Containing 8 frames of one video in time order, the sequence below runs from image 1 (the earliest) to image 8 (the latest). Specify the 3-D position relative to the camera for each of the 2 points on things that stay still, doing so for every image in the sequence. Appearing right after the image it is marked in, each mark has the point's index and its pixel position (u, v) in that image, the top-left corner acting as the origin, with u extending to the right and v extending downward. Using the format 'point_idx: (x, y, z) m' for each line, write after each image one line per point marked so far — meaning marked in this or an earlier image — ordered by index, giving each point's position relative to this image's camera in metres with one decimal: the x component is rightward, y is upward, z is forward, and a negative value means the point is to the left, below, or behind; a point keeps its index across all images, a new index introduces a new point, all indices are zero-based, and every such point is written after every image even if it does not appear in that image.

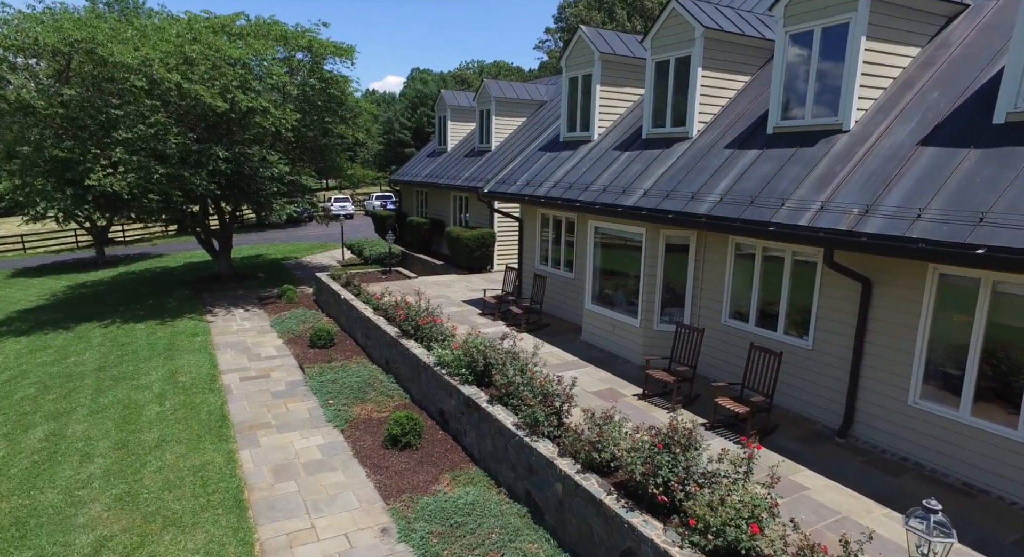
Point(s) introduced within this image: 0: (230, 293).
0: (-8.0, -0.3, +17.8) m
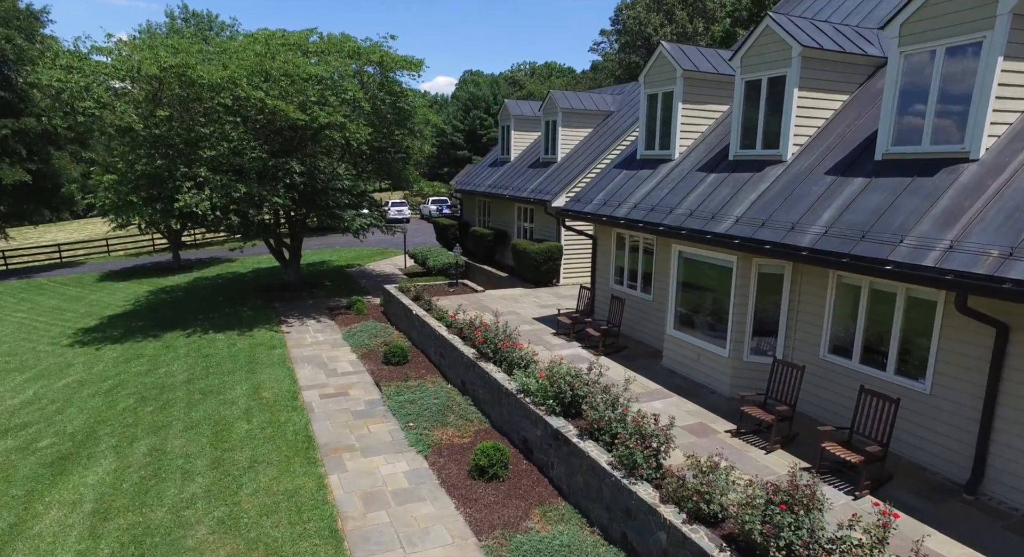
0: (-6.1, -0.6, +18.2) m
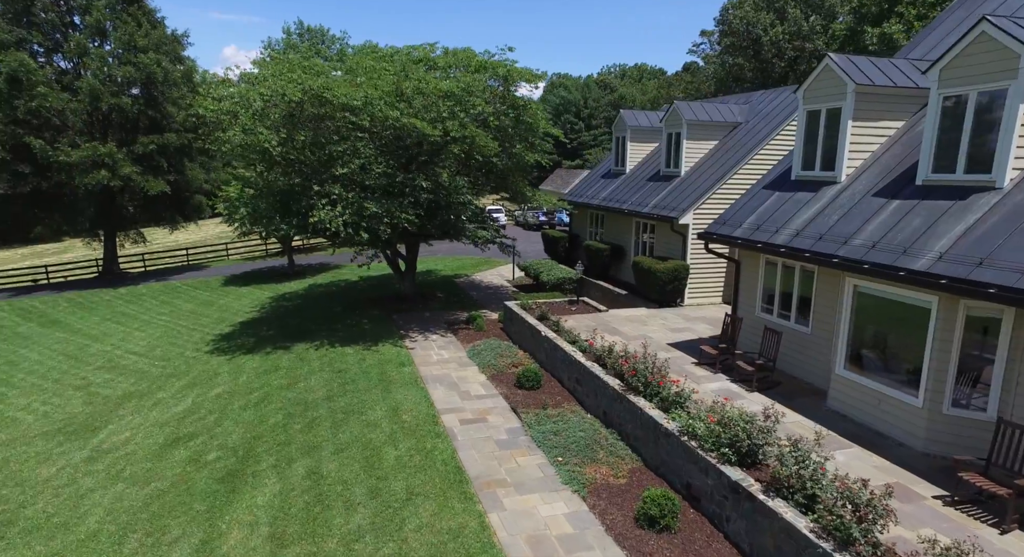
0: (-2.7, -1.0, +18.4) m
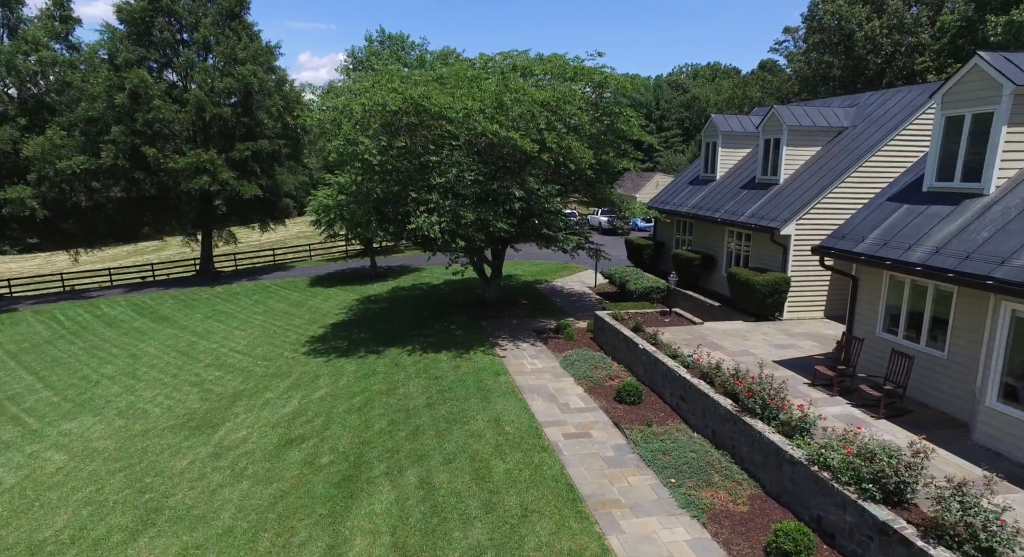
0: (-0.2, -1.2, +18.5) m
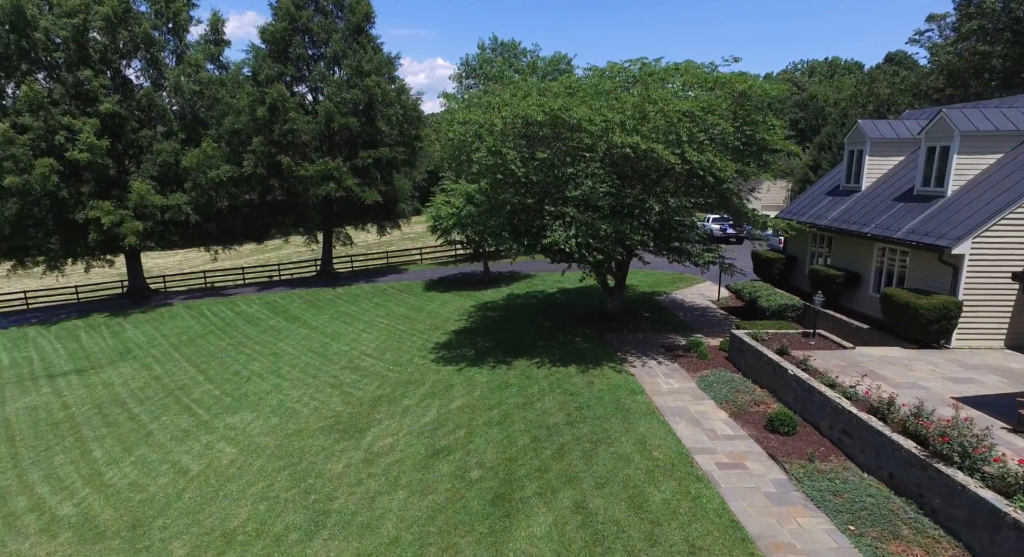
0: (+3.4, -1.6, +18.1) m
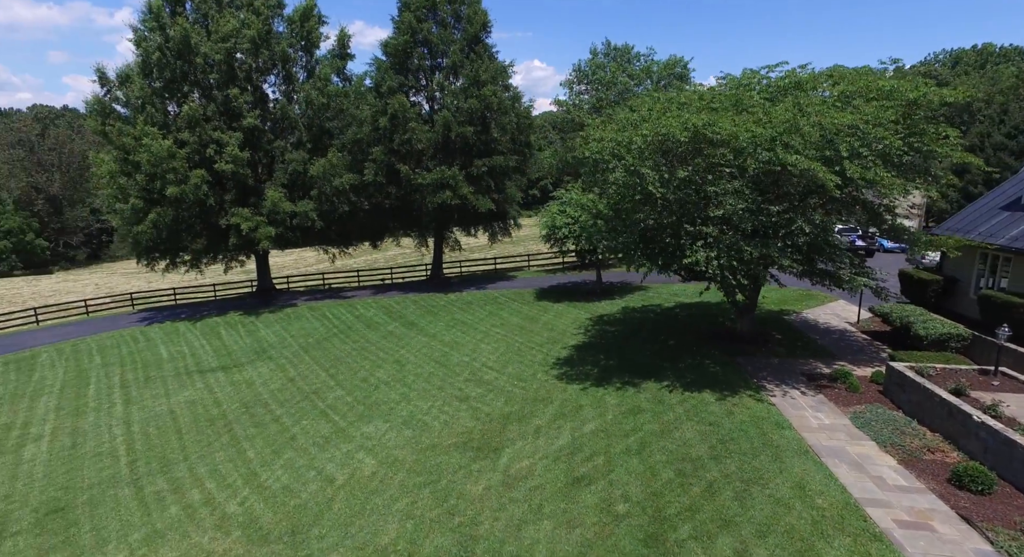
0: (+6.9, -2.2, +17.1) m
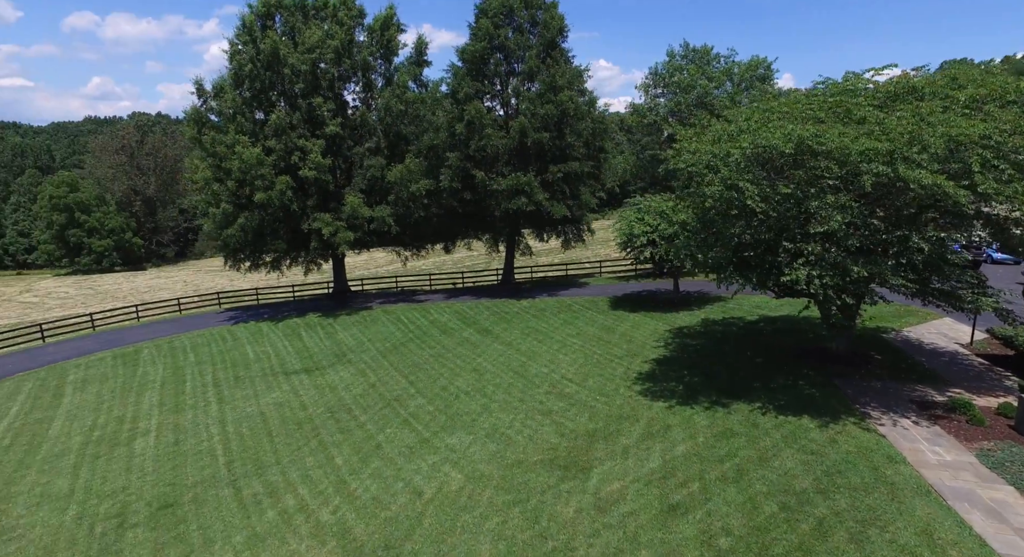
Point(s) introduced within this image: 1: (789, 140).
0: (+9.0, -2.6, +16.1) m
1: (+5.7, +2.9, +13.2) m
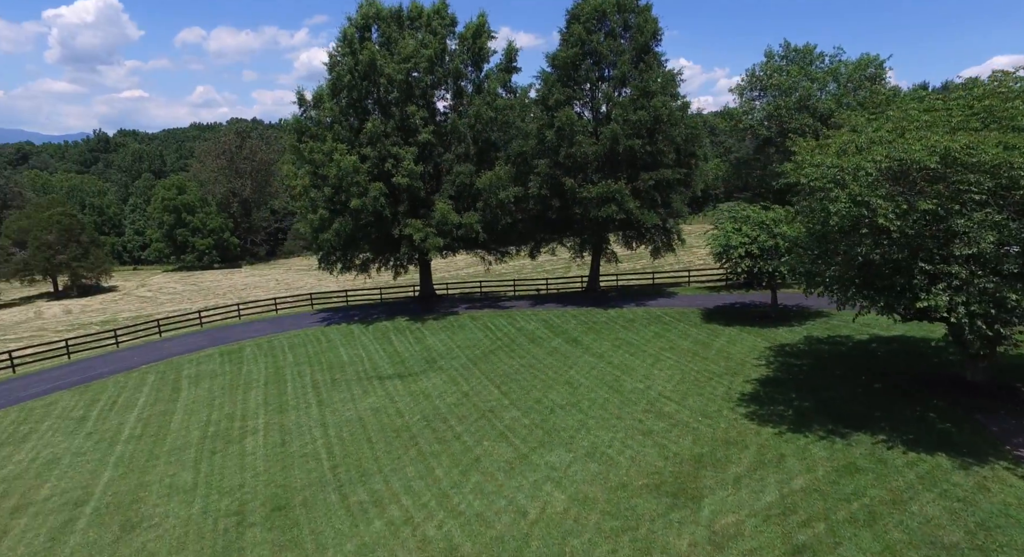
0: (+11.4, -3.2, +14.7) m
1: (+7.9, +2.4, +12.1) m
